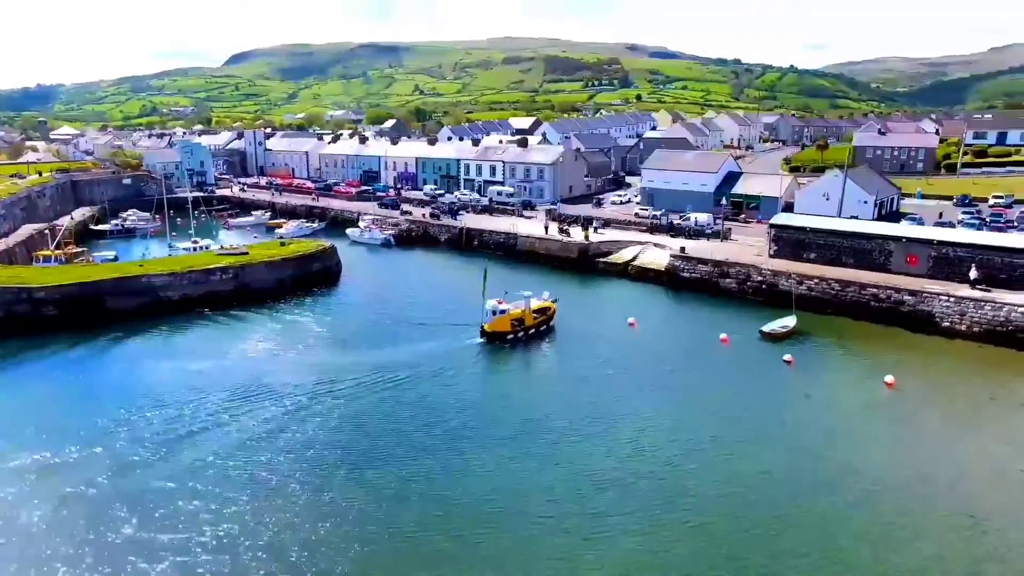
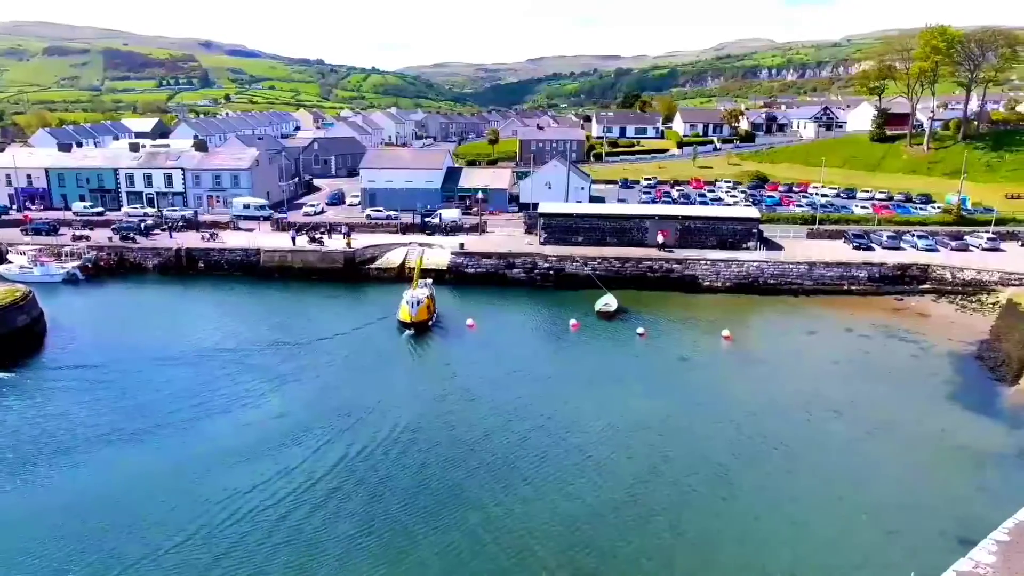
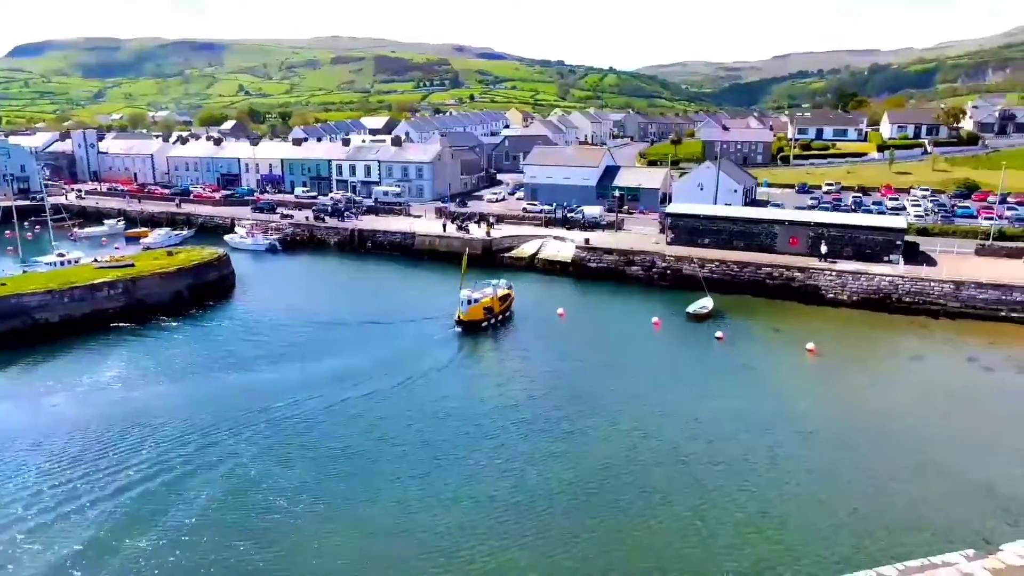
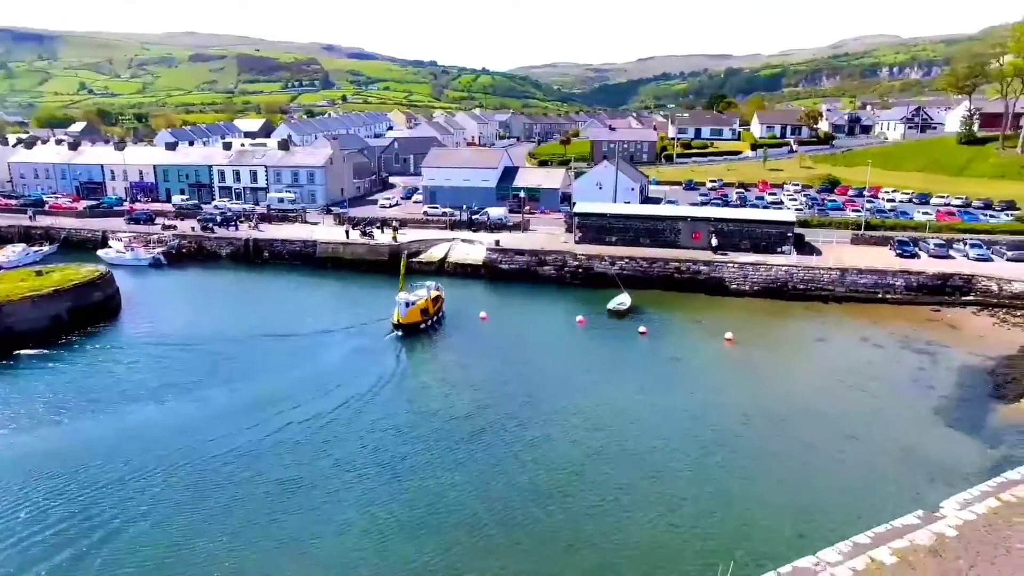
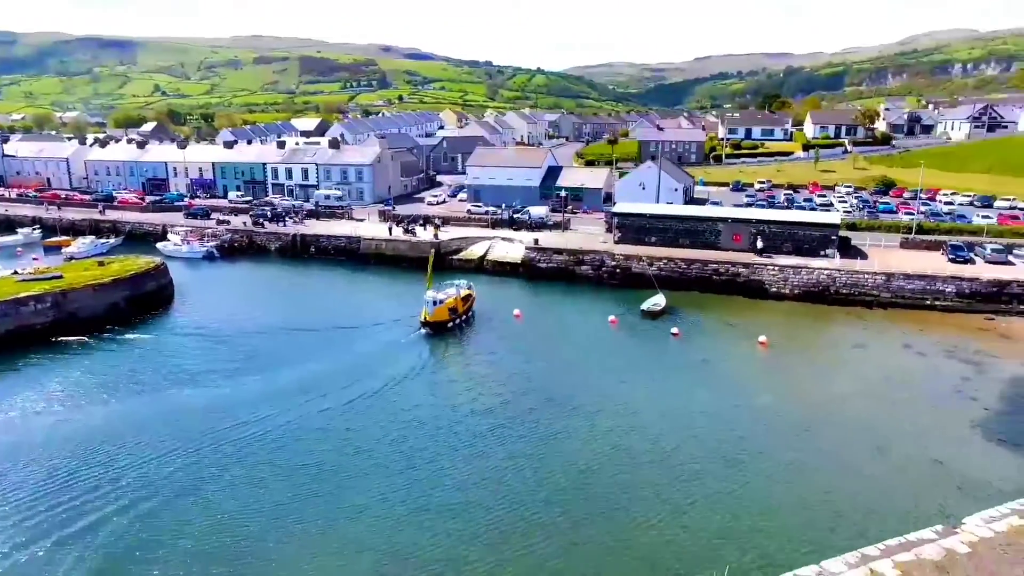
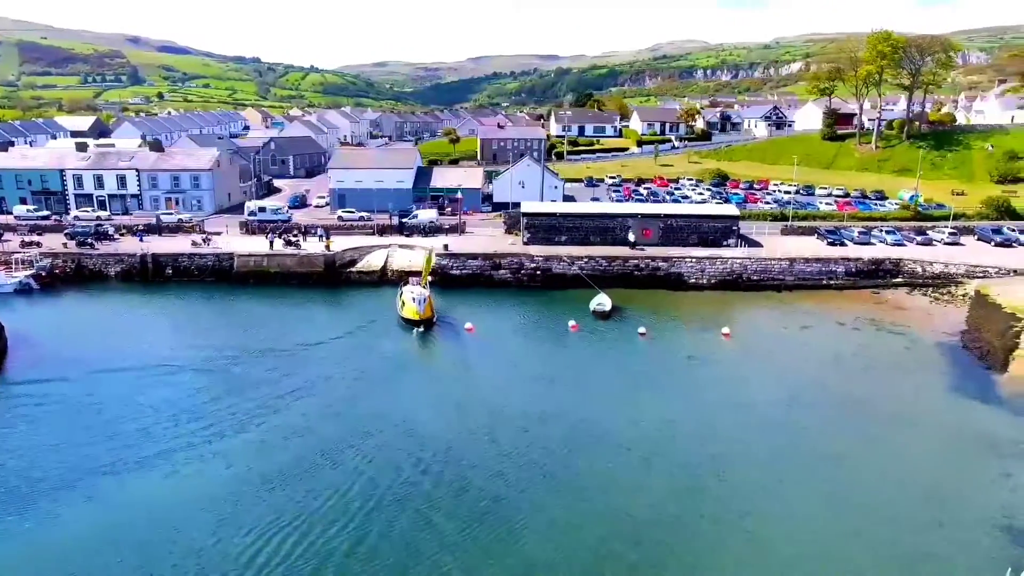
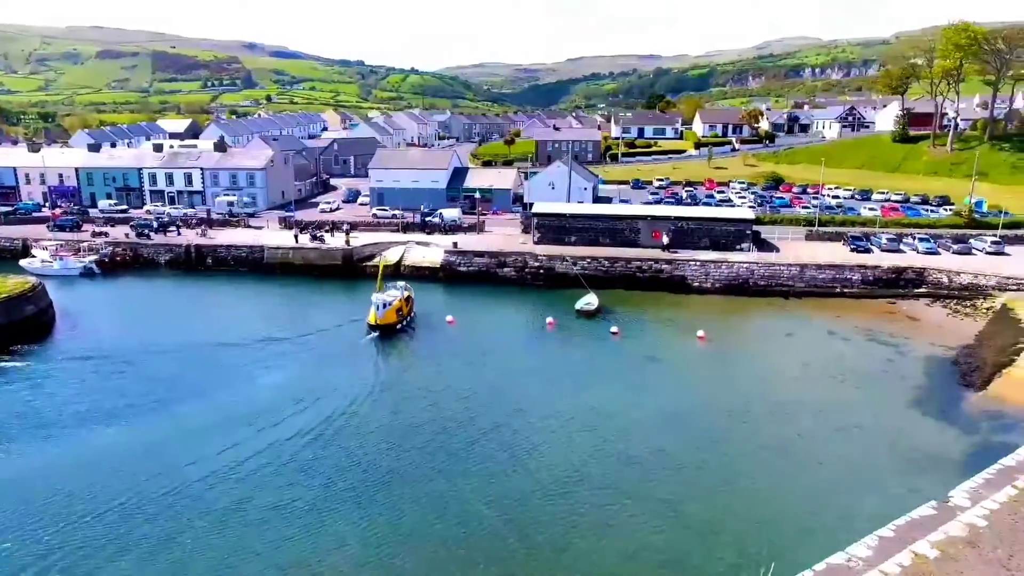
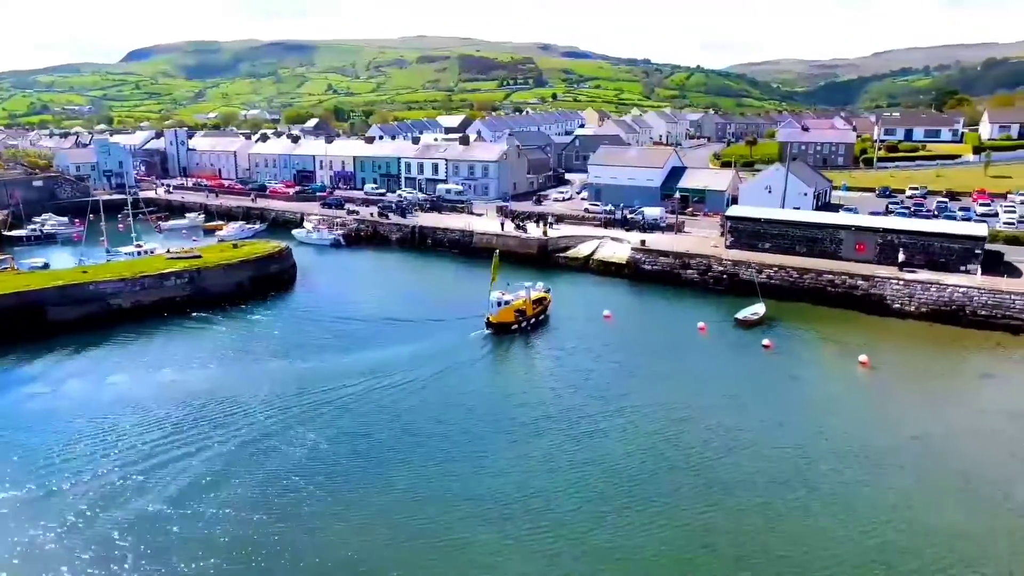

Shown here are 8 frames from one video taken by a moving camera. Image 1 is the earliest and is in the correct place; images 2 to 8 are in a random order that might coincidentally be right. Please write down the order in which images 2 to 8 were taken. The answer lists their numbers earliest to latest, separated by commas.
8, 3, 5, 4, 7, 2, 6
